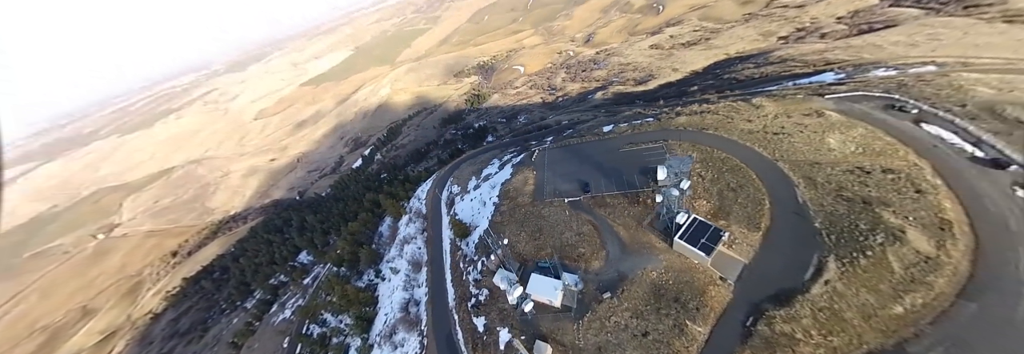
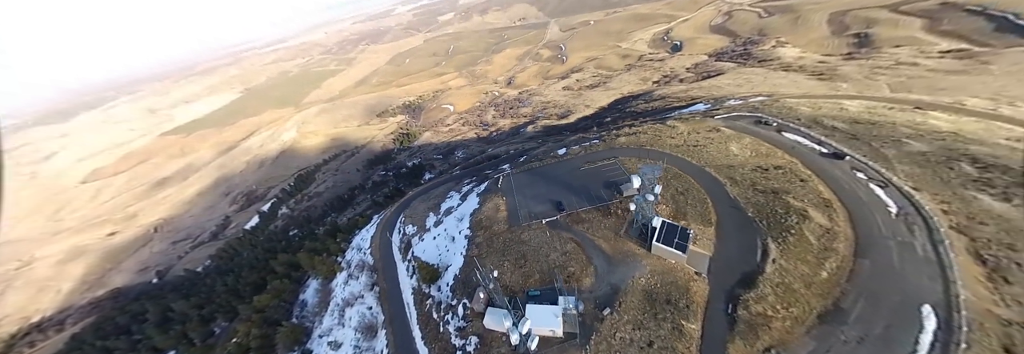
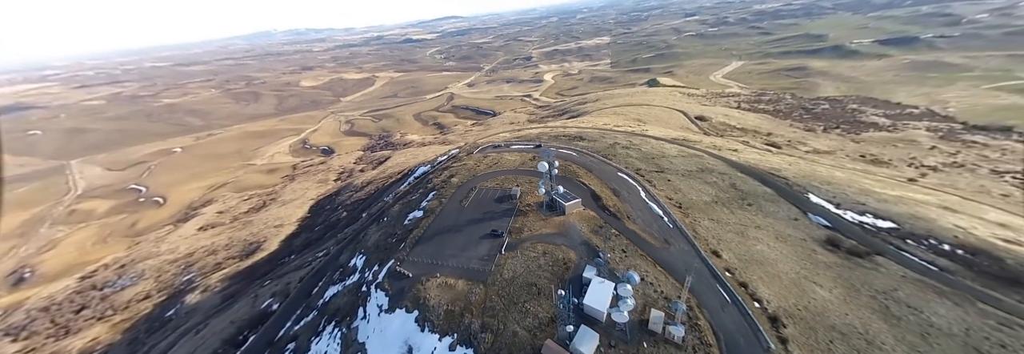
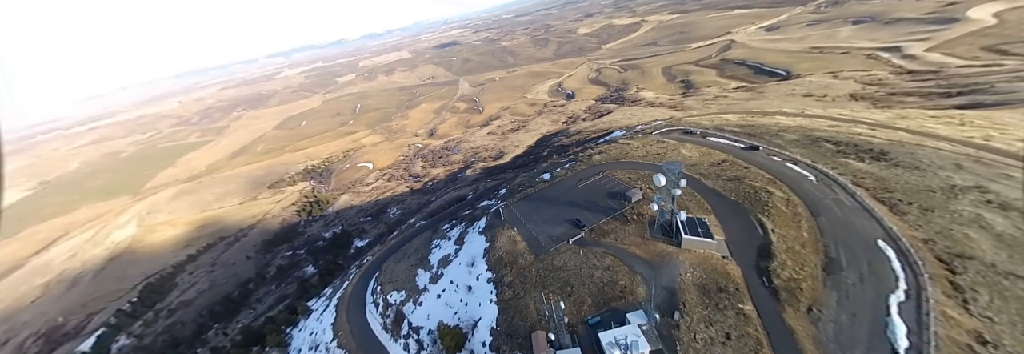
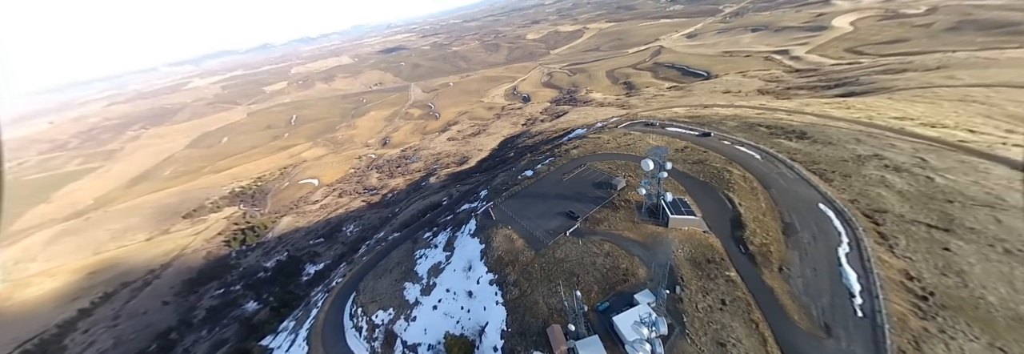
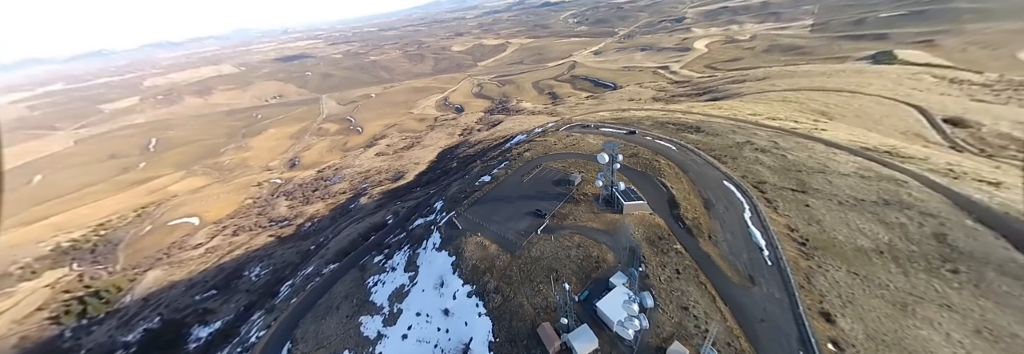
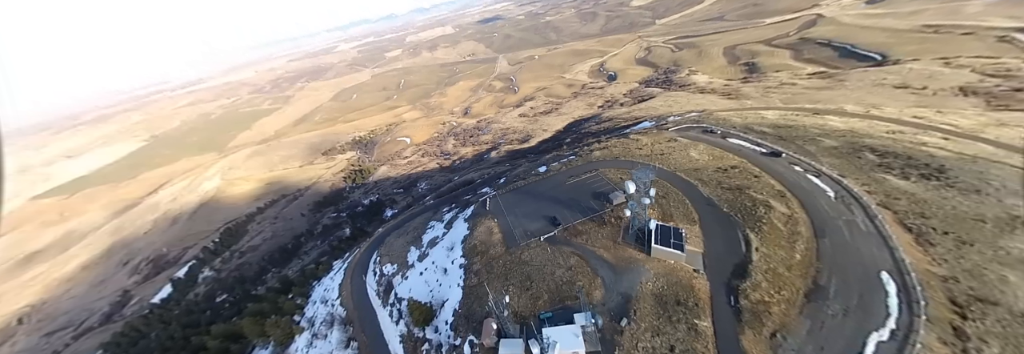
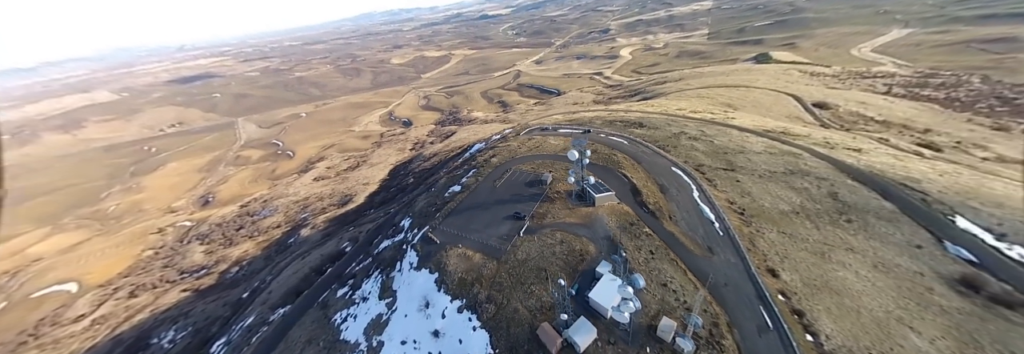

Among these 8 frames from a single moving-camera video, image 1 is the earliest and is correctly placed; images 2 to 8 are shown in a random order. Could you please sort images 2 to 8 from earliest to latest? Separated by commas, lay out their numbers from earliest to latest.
2, 7, 4, 5, 6, 8, 3
